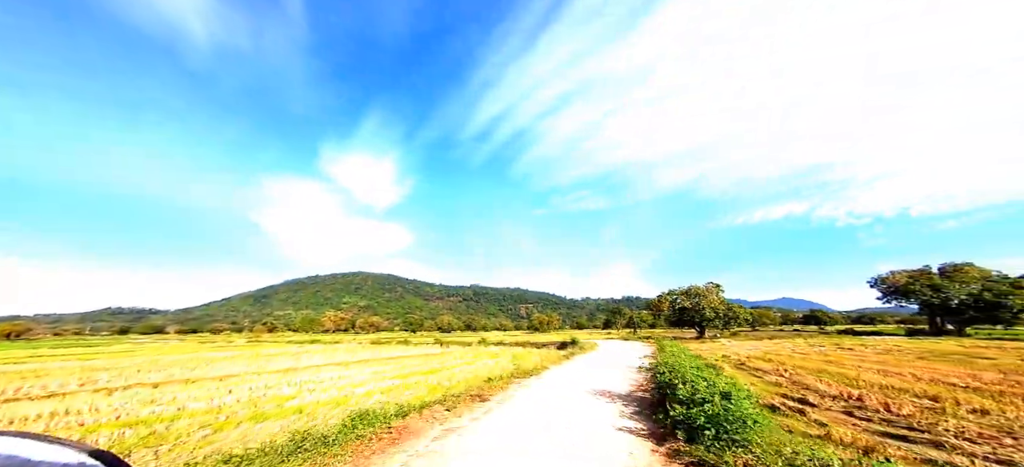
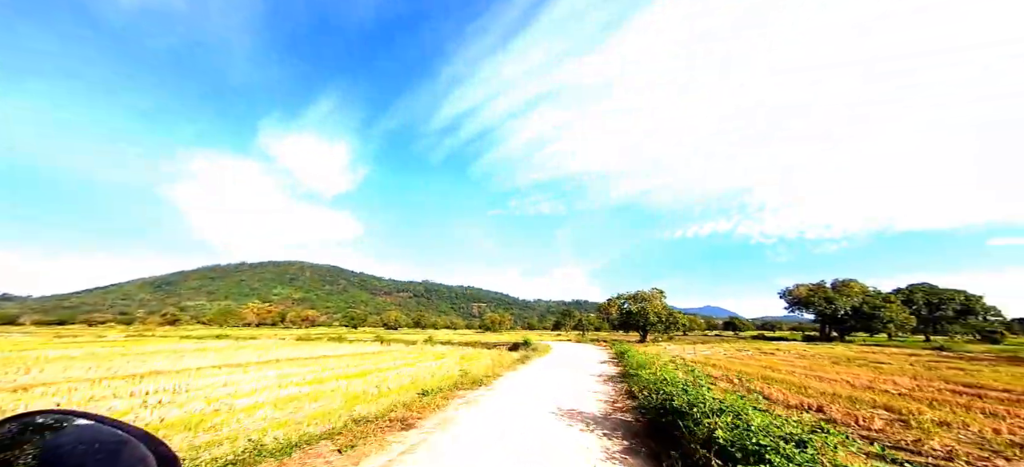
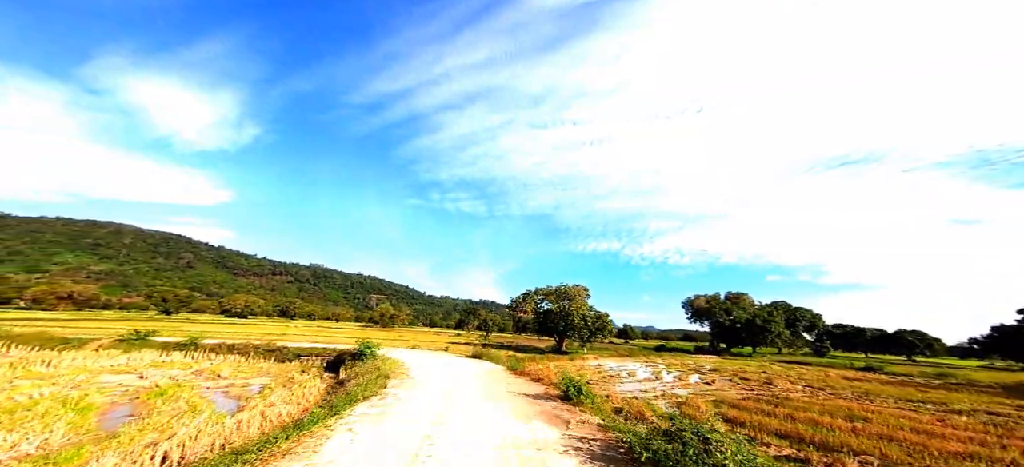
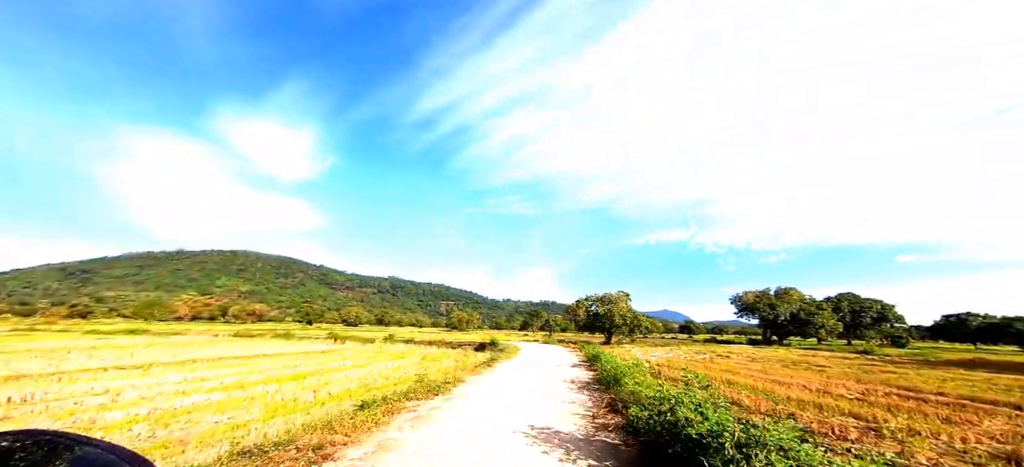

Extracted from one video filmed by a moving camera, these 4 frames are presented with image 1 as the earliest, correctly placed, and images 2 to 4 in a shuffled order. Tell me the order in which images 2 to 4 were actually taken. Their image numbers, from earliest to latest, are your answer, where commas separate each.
2, 4, 3
